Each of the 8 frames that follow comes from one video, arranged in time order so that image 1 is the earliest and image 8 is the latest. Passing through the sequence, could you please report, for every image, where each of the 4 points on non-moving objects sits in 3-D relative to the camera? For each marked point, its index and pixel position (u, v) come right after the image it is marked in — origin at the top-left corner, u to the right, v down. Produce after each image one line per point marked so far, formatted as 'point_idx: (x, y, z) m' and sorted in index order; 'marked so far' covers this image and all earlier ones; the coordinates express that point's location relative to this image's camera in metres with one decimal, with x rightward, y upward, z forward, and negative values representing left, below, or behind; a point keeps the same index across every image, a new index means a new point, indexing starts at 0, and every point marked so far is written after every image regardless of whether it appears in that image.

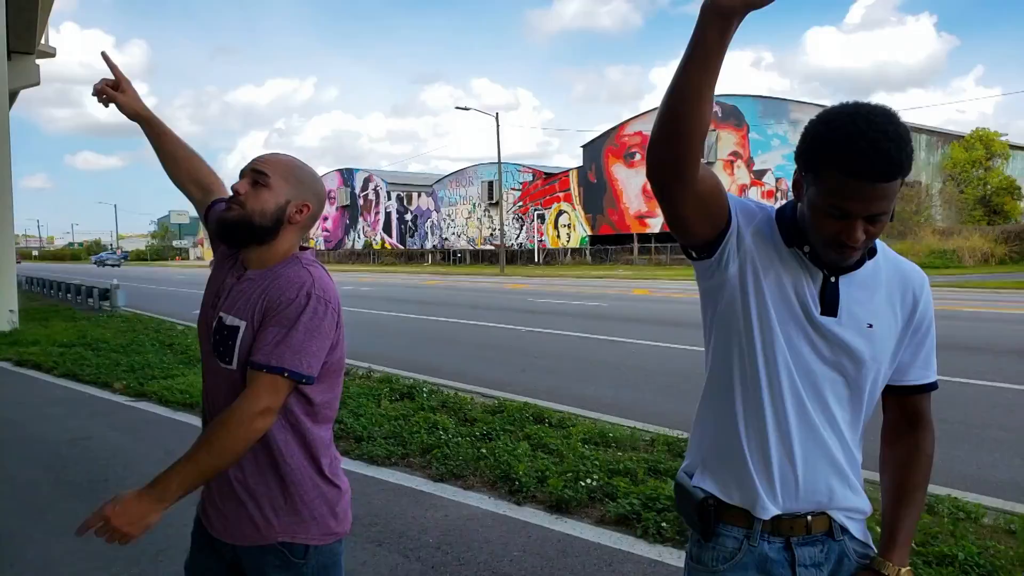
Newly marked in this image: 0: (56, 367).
0: (-4.9, -0.9, +8.7) m
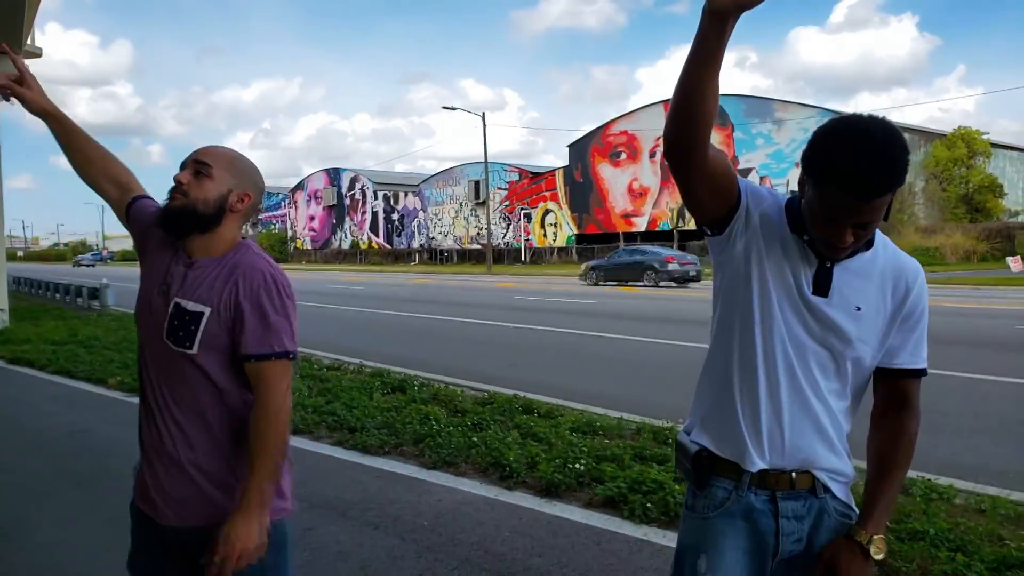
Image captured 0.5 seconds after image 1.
0: (-5.1, -0.8, +8.8) m
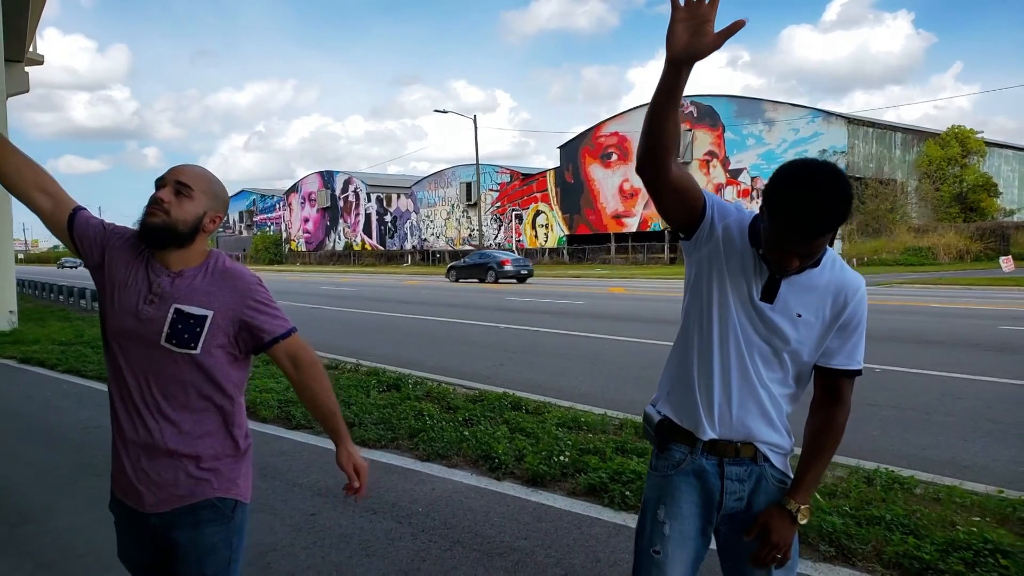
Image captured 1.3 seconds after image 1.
0: (-5.2, -0.9, +9.1) m
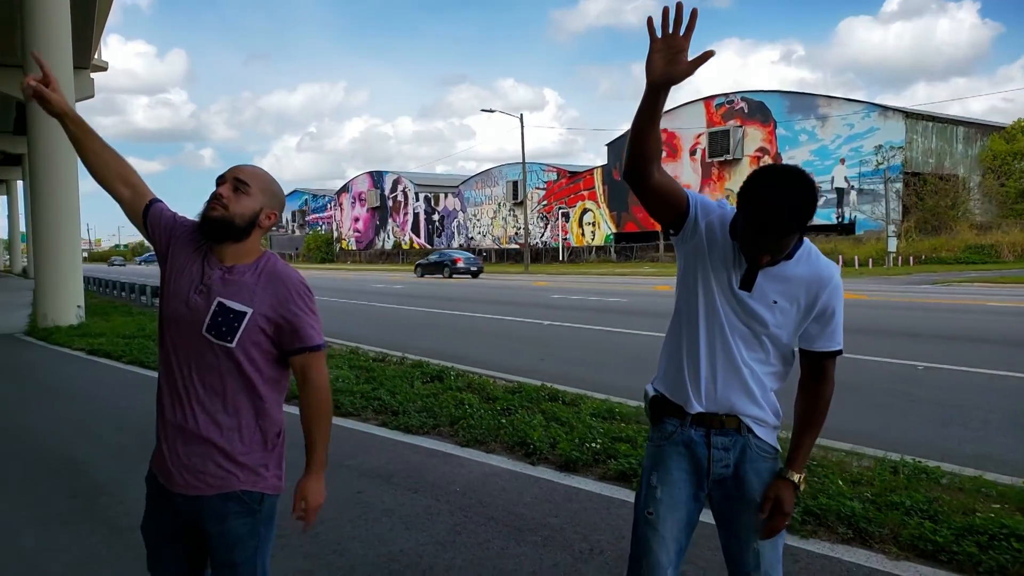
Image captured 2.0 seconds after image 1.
0: (-4.7, -0.8, +9.7) m
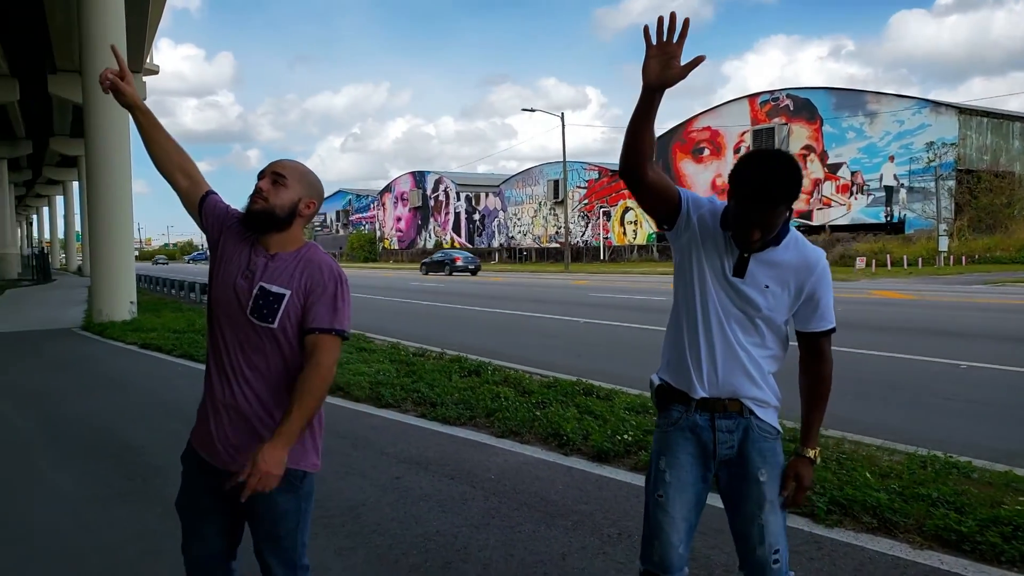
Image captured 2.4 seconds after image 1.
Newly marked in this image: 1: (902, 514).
0: (-4.2, -0.8, +10.1) m
1: (+1.9, -1.1, +3.9) m
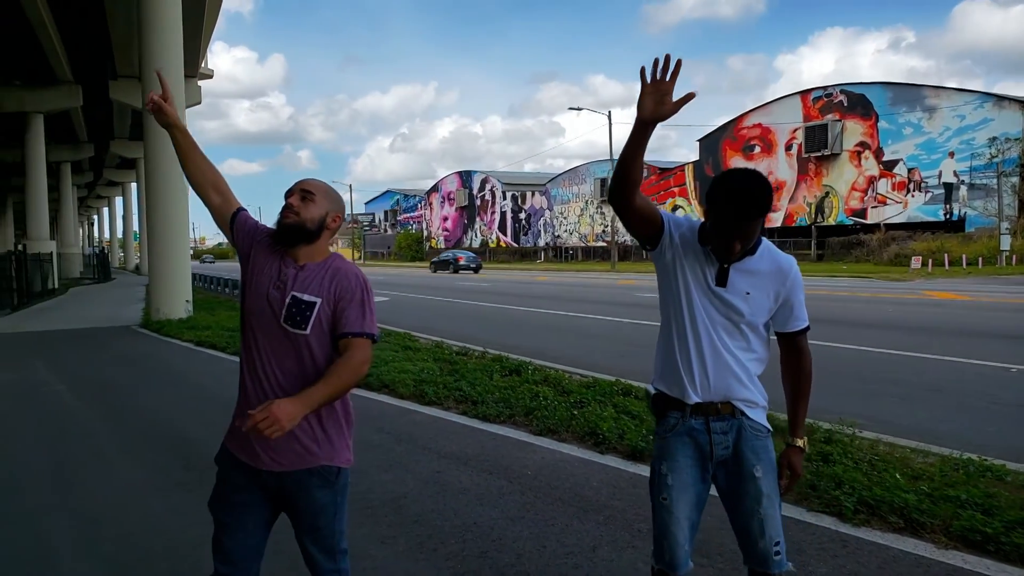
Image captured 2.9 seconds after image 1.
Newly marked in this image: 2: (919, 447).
0: (-3.7, -0.8, +10.5) m
1: (+2.1, -1.1, +4.0) m
2: (+2.7, -1.1, +5.3) m
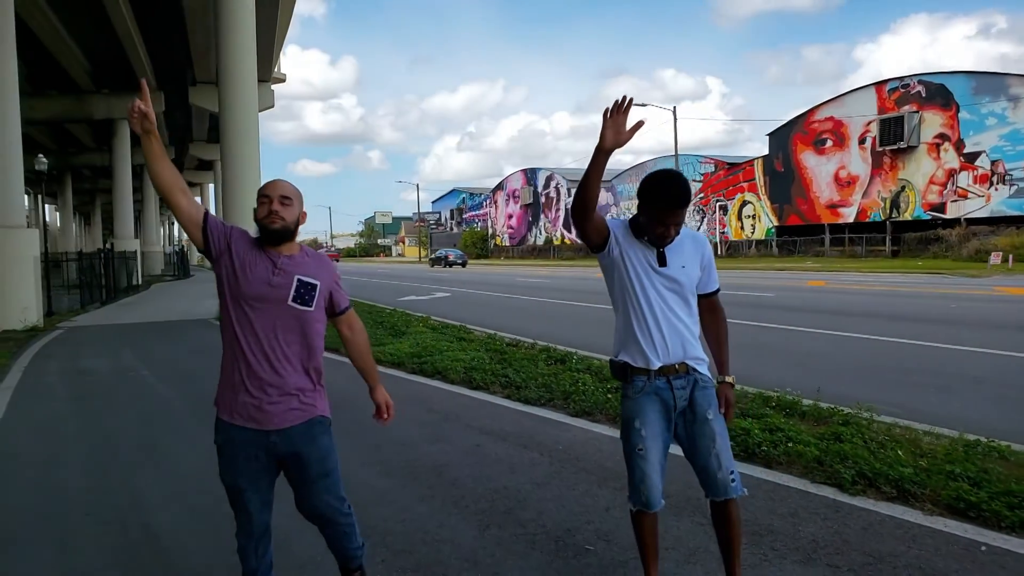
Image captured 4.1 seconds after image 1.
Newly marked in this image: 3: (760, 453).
0: (-3.0, -0.7, +11.3) m
1: (+2.2, -1.1, +4.3) m
2: (+3.0, -1.0, +5.6) m
3: (+1.6, -1.1, +5.1) m
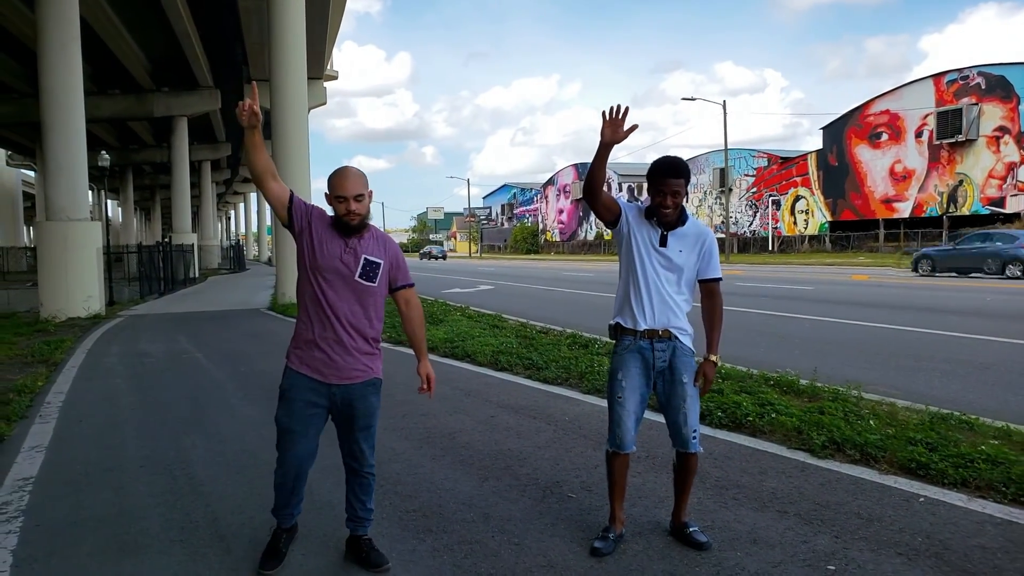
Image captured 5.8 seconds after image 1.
0: (-2.6, -0.5, +12.0) m
1: (+2.2, -1.0, +4.7) m
2: (+3.0, -0.9, +5.9) m
3: (+1.6, -1.0, +5.6) m
